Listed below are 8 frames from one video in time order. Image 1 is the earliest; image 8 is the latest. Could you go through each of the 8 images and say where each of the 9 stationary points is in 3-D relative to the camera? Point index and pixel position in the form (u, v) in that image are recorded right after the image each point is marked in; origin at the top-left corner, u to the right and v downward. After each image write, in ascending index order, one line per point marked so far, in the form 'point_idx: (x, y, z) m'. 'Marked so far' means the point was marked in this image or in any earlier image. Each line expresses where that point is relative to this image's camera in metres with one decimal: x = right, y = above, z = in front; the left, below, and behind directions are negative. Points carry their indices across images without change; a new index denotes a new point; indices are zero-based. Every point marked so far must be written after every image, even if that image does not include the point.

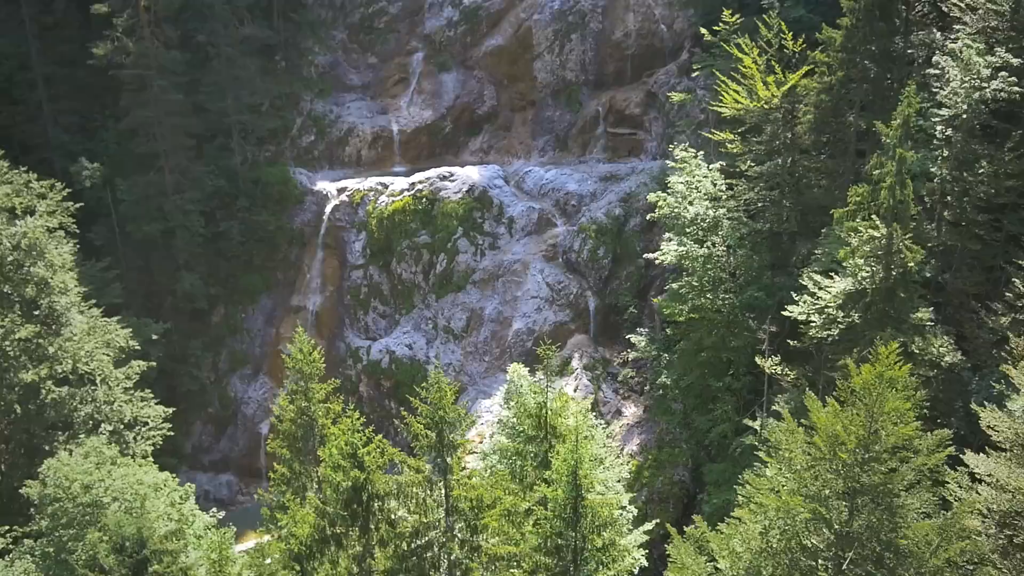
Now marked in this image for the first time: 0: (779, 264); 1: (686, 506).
0: (+6.8, +0.7, +18.1) m
1: (+4.8, -5.8, +19.0) m
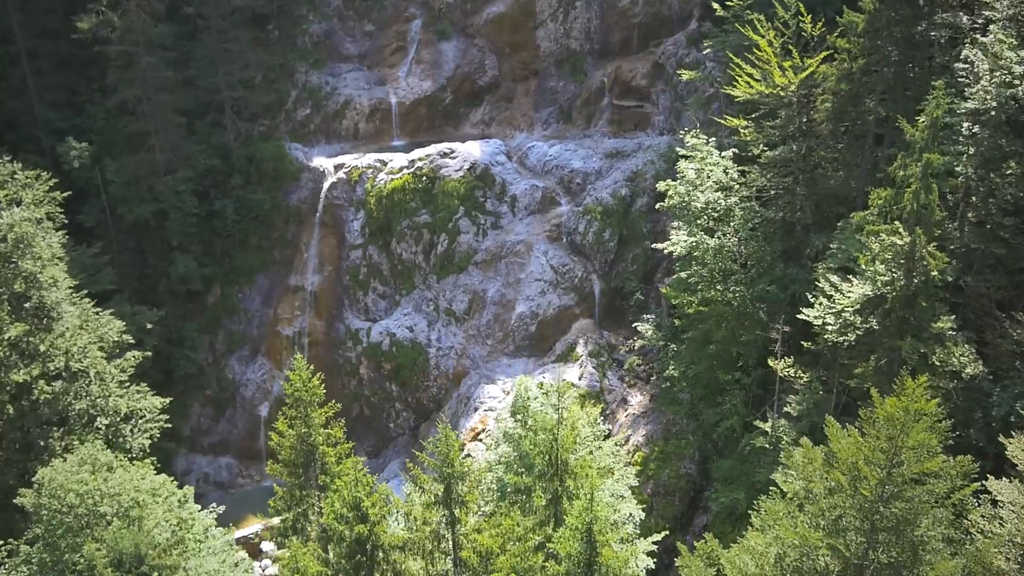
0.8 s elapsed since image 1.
0: (+6.9, +0.9, +17.6) m
1: (+4.9, -5.6, +18.9) m
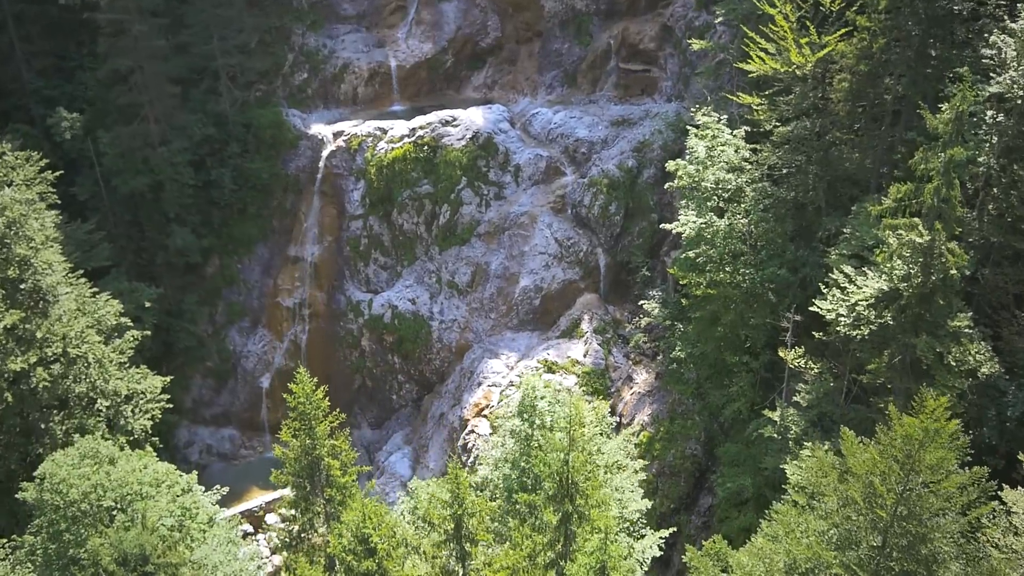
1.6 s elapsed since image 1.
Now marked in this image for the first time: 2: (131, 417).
0: (+7.0, +1.3, +17.2) m
1: (+5.0, -5.1, +18.9) m
2: (-9.5, -3.1, +17.7) m
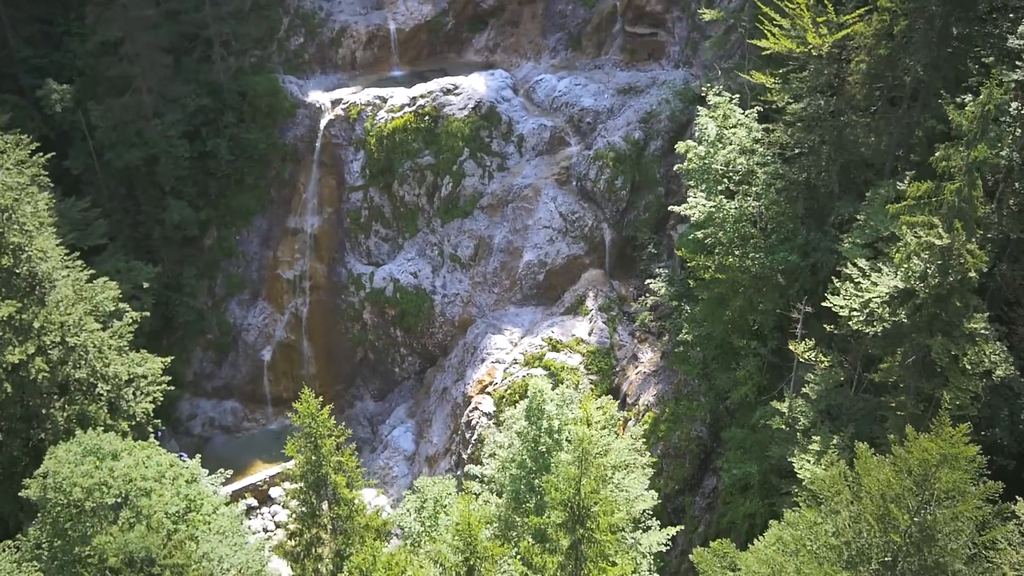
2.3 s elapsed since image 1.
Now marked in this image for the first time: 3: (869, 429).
0: (+7.1, +1.7, +16.7) m
1: (+5.1, -4.5, +18.9) m
2: (-9.4, -2.7, +17.5) m
3: (+6.8, -2.7, +13.7) m
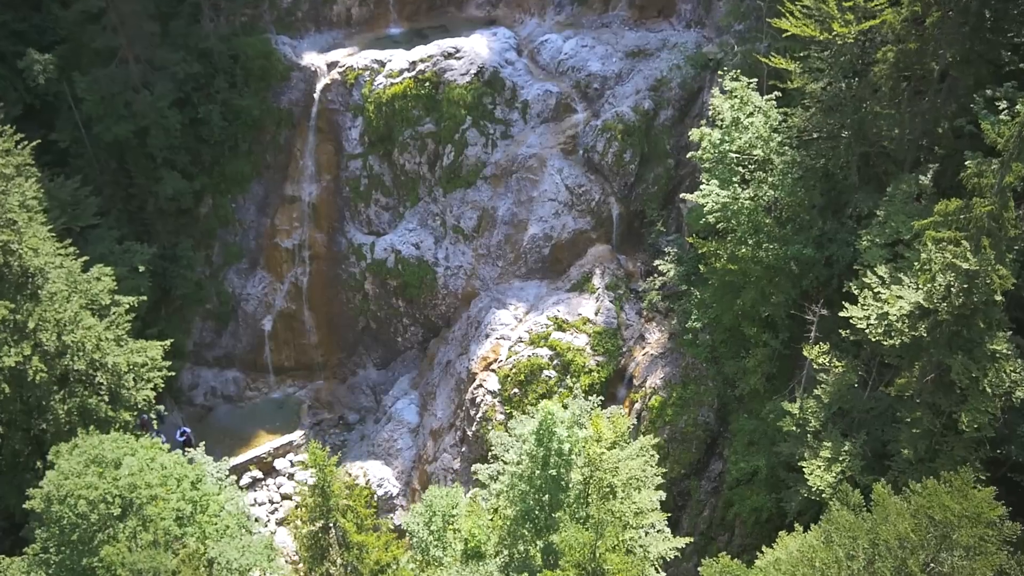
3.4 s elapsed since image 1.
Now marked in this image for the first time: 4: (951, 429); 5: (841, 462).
0: (+7.3, +1.8, +16.1) m
1: (+5.2, -4.1, +18.8) m
2: (-9.2, -2.4, +17.3) m
3: (+7.0, -2.8, +13.5) m
4: (+7.5, -2.4, +12.0) m
5: (+6.1, -3.2, +13.2) m
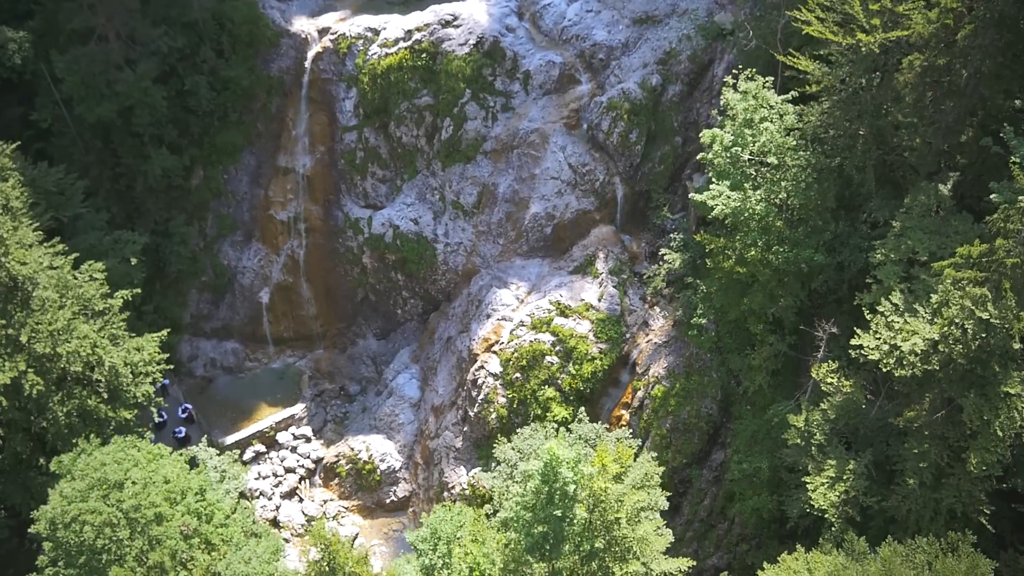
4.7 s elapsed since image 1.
0: (+7.3, +1.7, +15.6) m
1: (+5.3, -3.9, +18.9) m
2: (-9.2, -2.4, +17.2) m
3: (+7.0, -3.1, +13.5) m
4: (+7.5, -2.9, +12.0) m
5: (+6.2, -3.6, +13.2) m
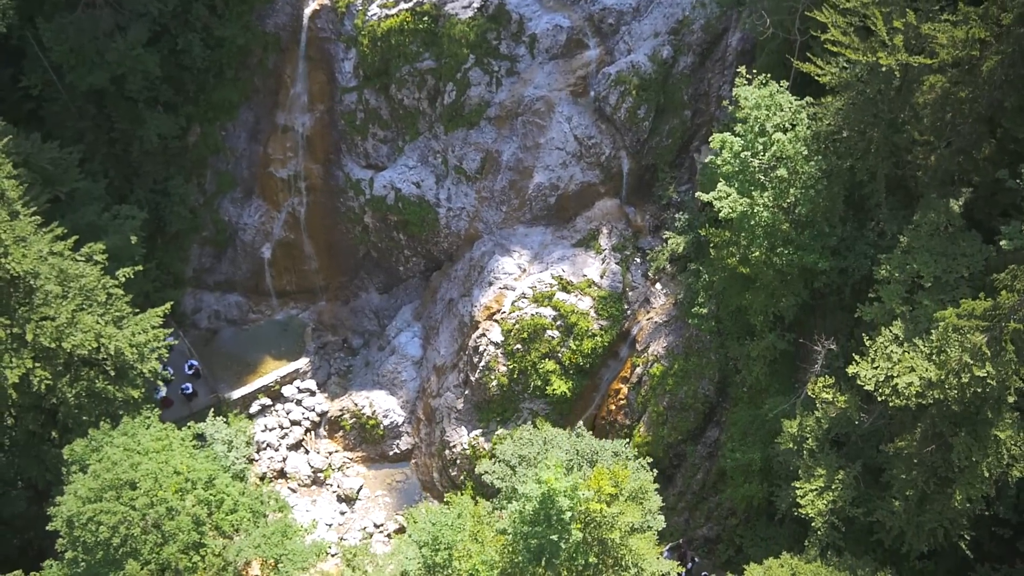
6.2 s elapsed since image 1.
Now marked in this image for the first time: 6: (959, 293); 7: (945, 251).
0: (+7.4, +1.6, +15.3) m
1: (+5.3, -3.5, +19.3) m
2: (-9.2, -2.0, +17.5) m
3: (+7.0, -3.4, +13.8) m
4: (+7.5, -3.5, +12.3) m
5: (+6.2, -3.9, +13.6) m
6: (+7.8, -0.1, +12.4) m
7: (+7.7, +0.6, +12.7) m
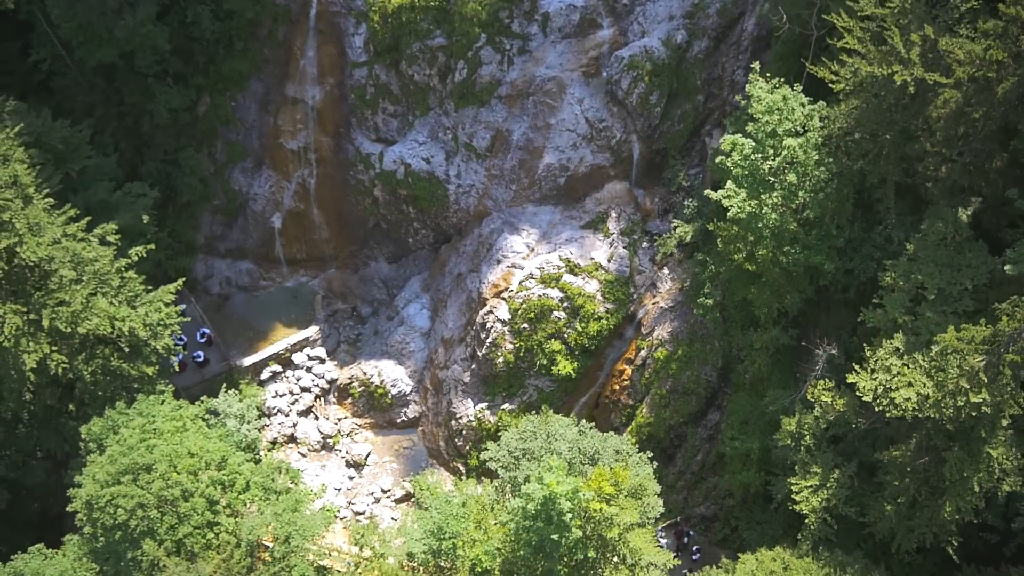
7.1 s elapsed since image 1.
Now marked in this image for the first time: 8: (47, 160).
0: (+7.6, +1.6, +15.3) m
1: (+5.4, -3.2, +19.7) m
2: (-9.0, -1.6, +17.9) m
3: (+7.1, -3.6, +14.2) m
4: (+7.5, -3.7, +12.7) m
5: (+6.2, -4.0, +14.0) m
6: (+7.9, -0.3, +12.5) m
7: (+7.9, +0.4, +12.7) m
8: (-11.7, +3.3, +17.9) m
